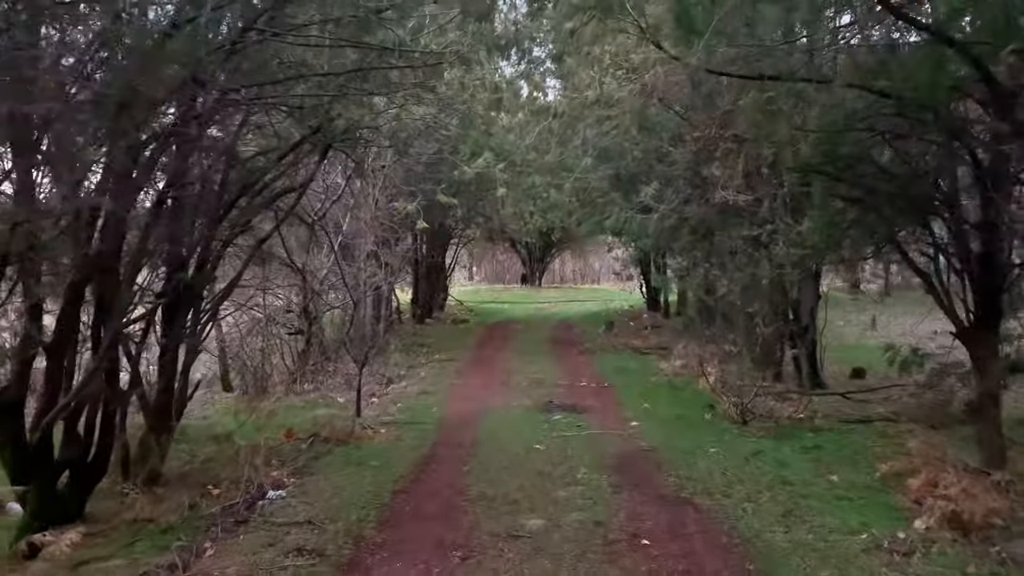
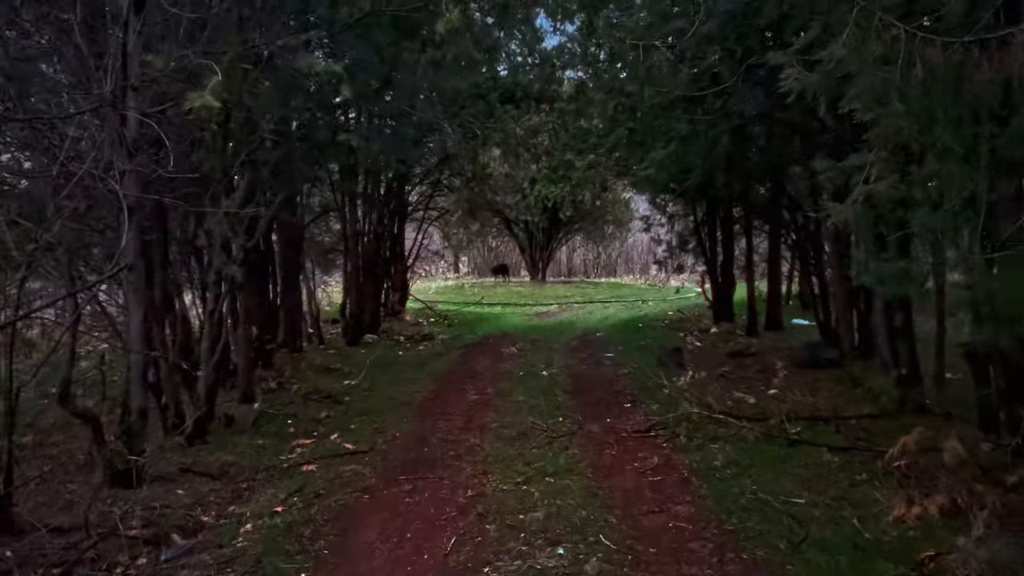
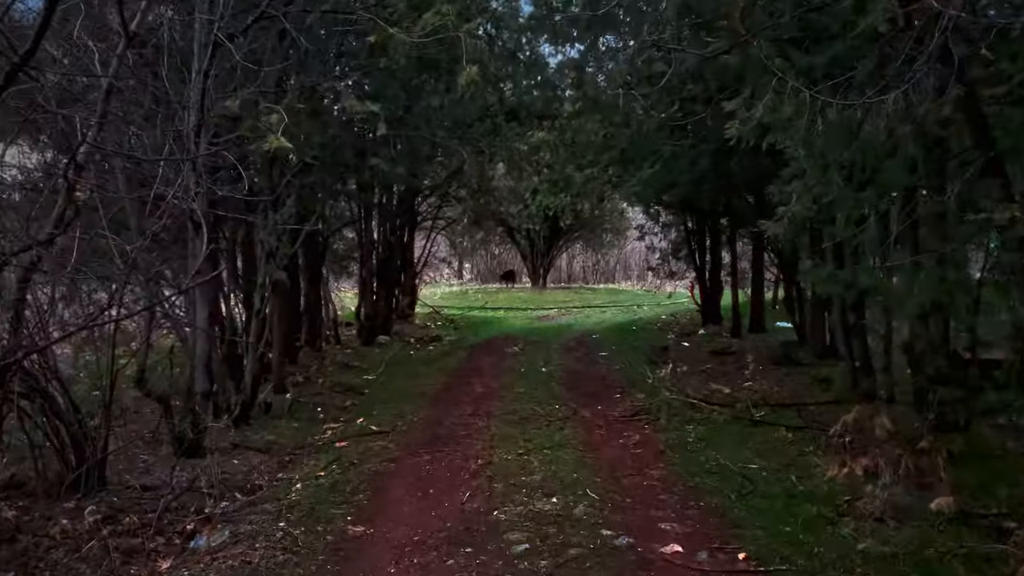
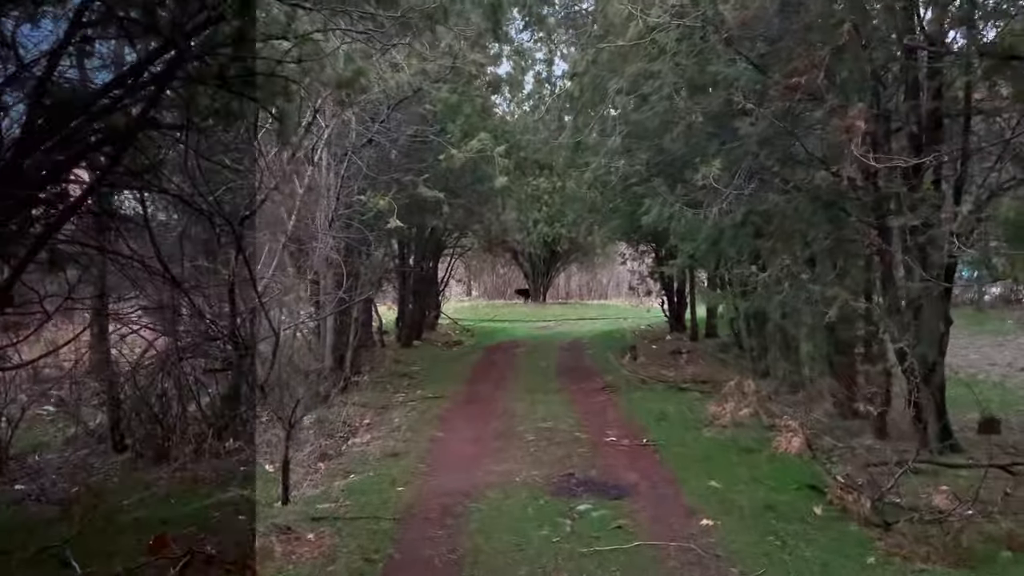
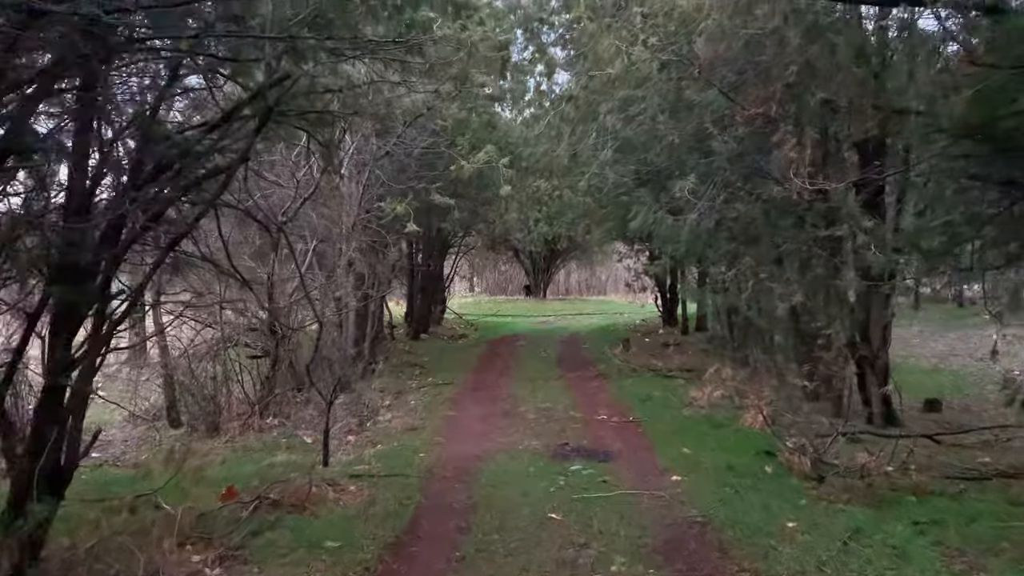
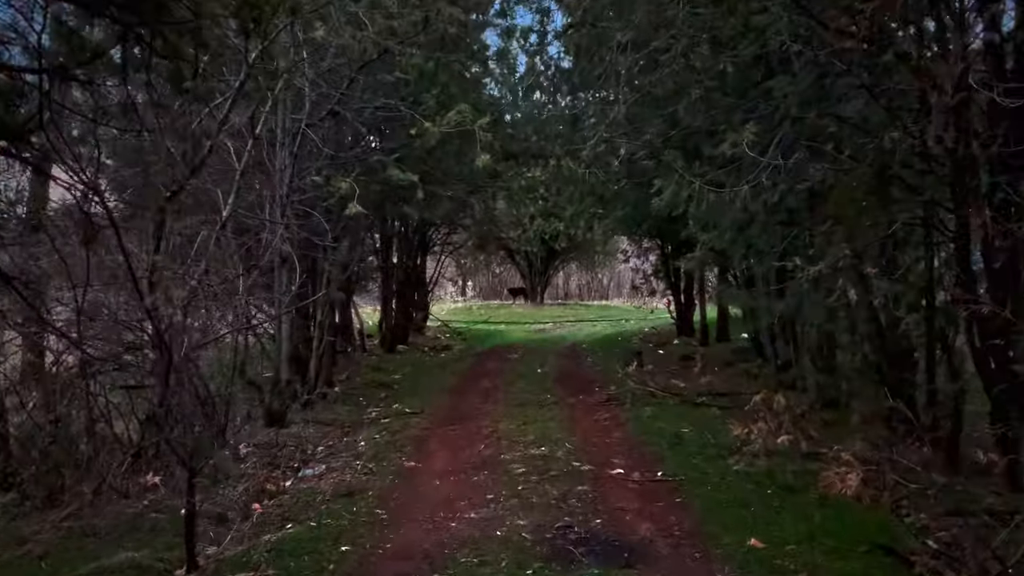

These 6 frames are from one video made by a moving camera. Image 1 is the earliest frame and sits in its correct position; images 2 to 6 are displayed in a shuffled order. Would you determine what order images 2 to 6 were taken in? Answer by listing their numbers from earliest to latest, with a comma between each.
5, 4, 6, 3, 2
